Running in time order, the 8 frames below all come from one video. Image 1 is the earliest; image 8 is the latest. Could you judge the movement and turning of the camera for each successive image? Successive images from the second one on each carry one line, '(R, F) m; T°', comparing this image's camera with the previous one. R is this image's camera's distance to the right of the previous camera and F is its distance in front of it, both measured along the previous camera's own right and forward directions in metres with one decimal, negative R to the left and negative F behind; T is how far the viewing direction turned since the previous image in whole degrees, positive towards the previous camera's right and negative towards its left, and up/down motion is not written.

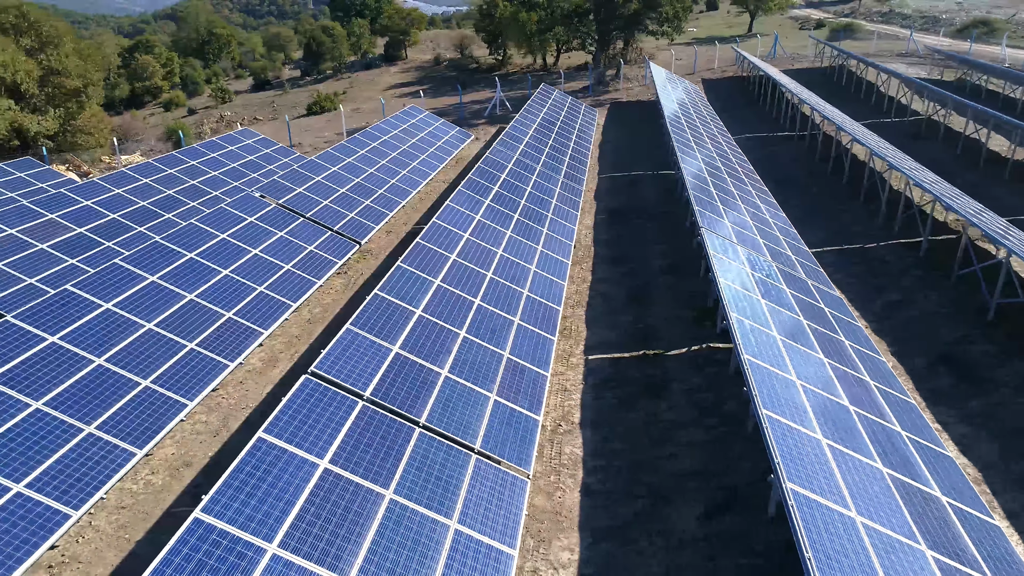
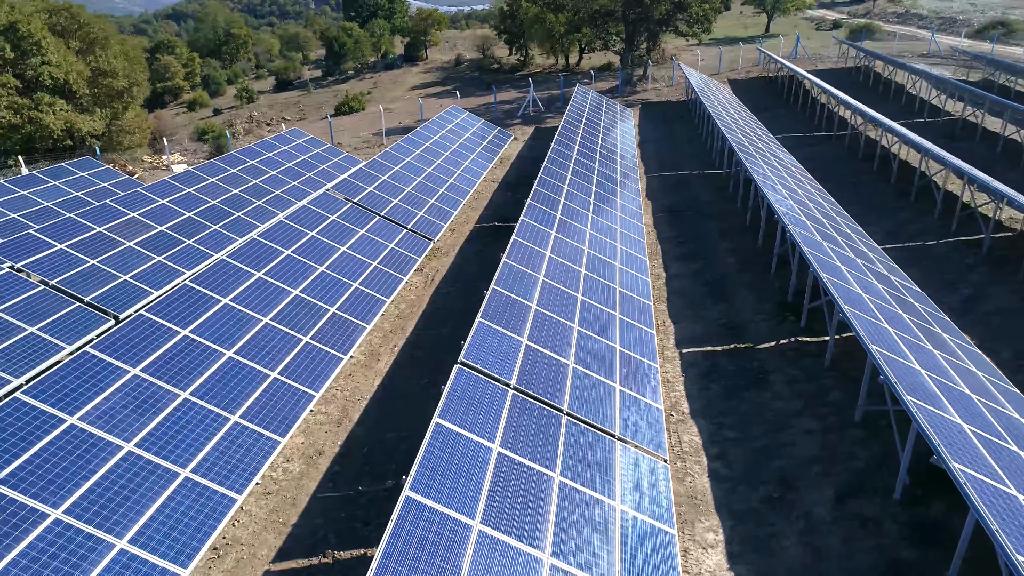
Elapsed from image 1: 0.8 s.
(-2.9, -0.5) m; 0°
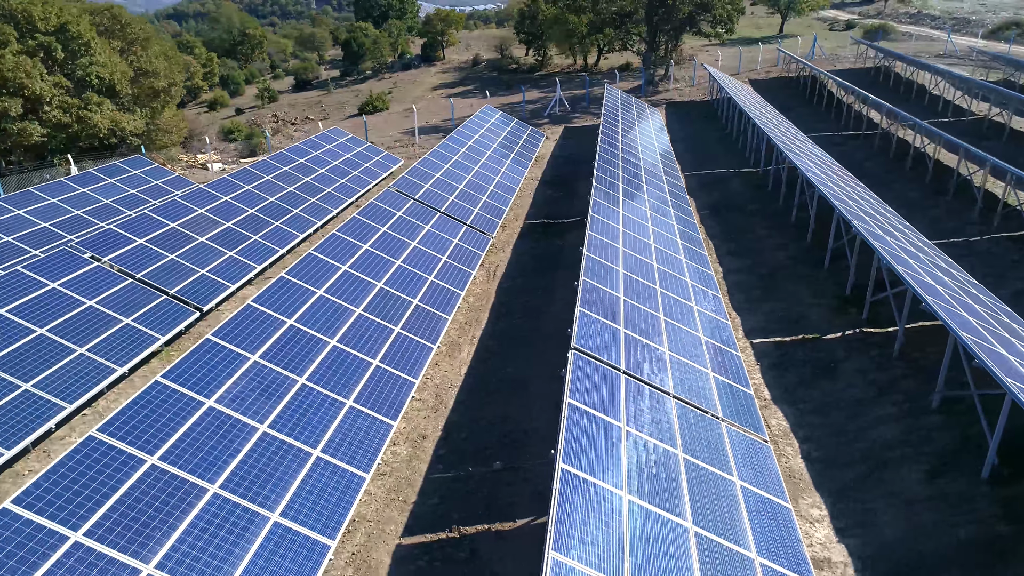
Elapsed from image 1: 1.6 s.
(-2.4, -0.6) m; 0°
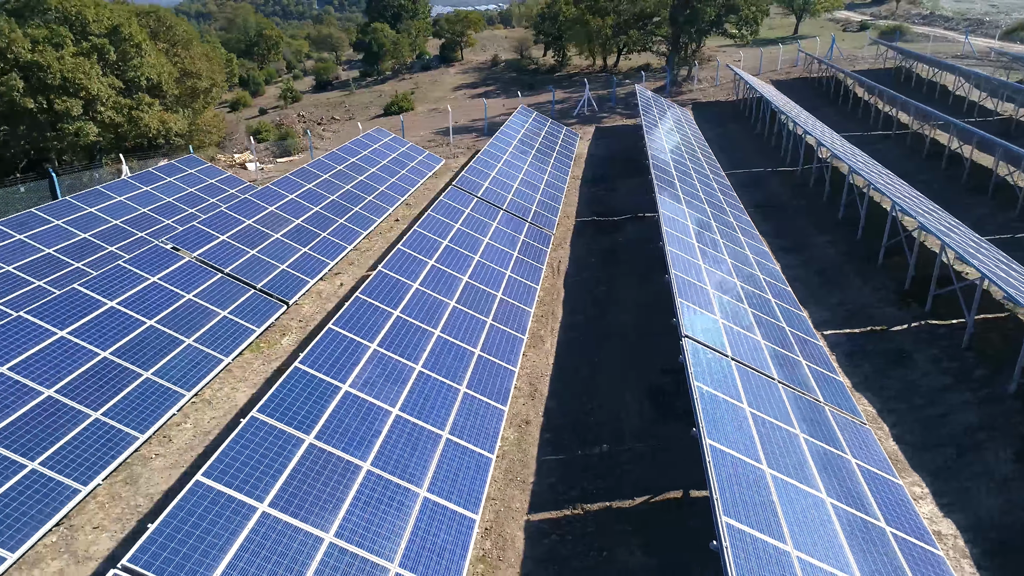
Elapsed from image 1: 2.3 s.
(-2.6, -0.7) m; 0°
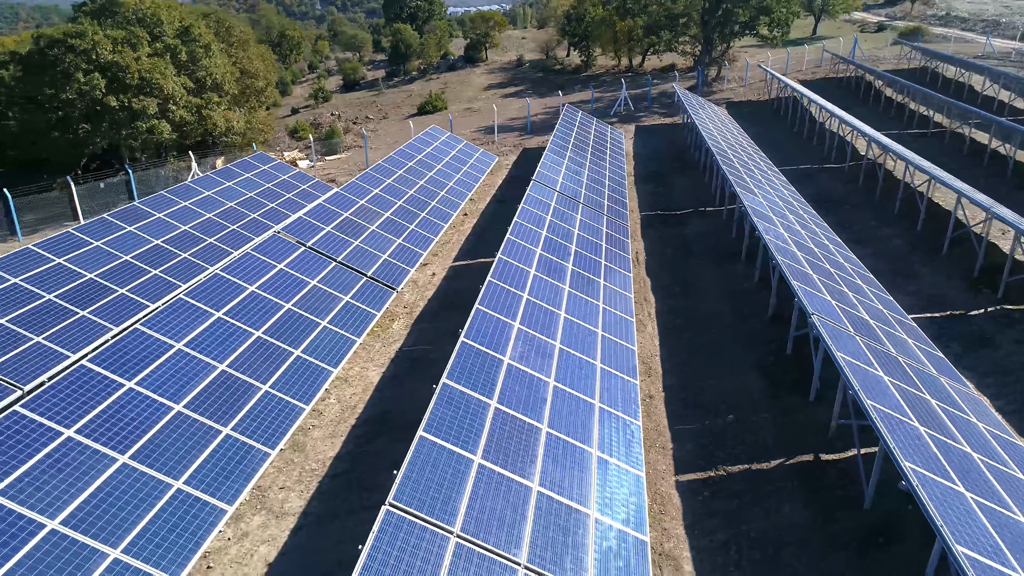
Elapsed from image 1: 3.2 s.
(-3.6, -1.2) m; 0°
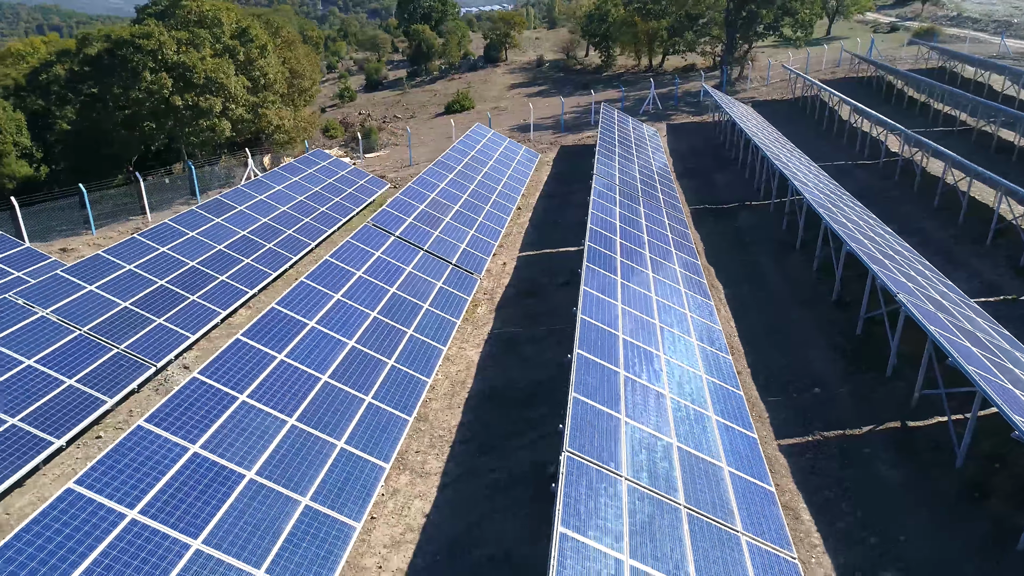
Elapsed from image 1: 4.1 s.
(-3.0, -1.2) m; 0°
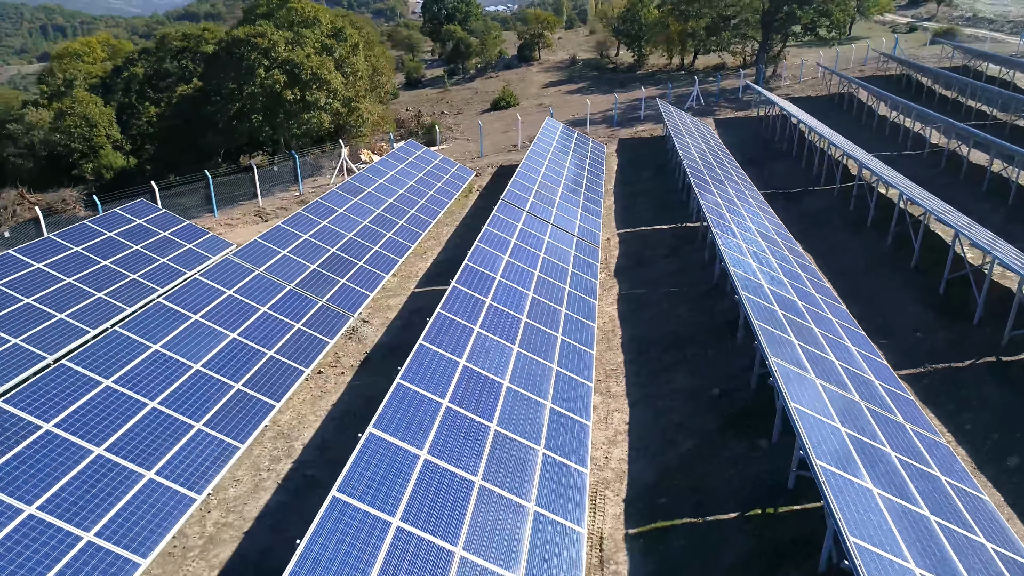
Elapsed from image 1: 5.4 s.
(-5.2, -3.0) m; 0°
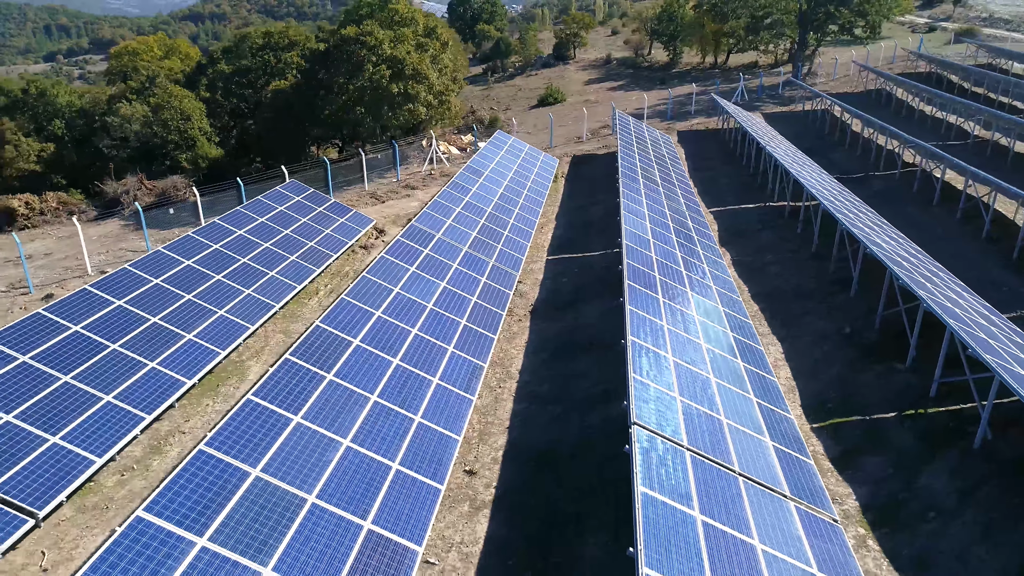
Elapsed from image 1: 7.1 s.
(-6.0, -3.3) m; 0°
